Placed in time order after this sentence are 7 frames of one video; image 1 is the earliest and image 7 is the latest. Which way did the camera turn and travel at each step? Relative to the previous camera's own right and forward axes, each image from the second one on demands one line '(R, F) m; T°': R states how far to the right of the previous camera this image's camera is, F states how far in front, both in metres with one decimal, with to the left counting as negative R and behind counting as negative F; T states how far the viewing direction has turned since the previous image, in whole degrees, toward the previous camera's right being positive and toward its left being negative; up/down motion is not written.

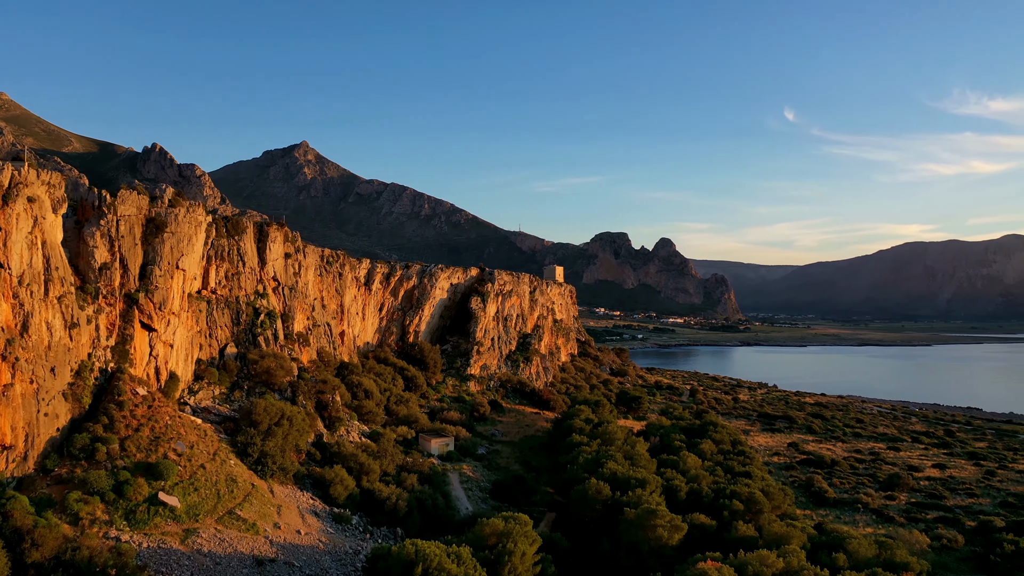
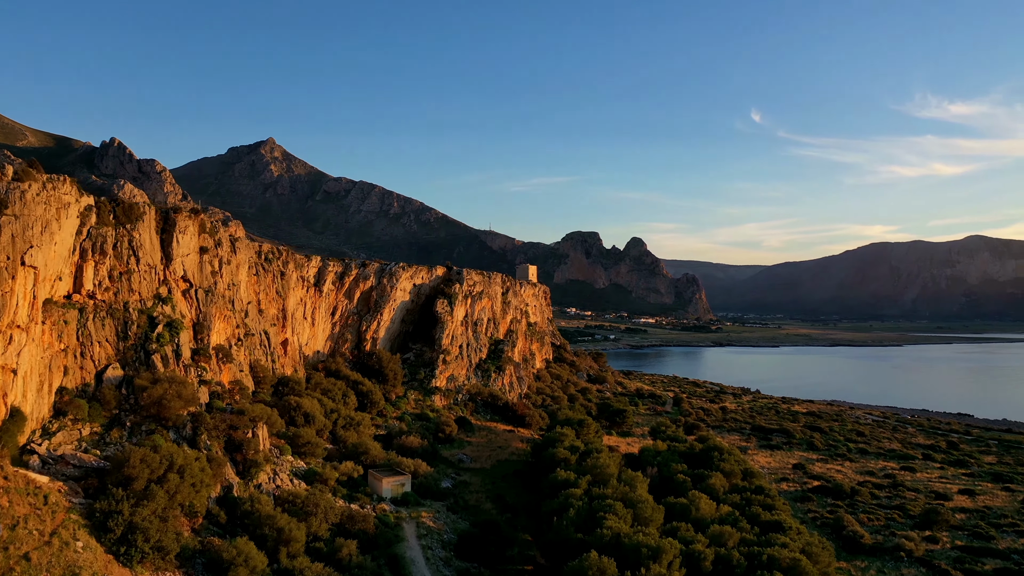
(0.0, +3.6) m; +3°
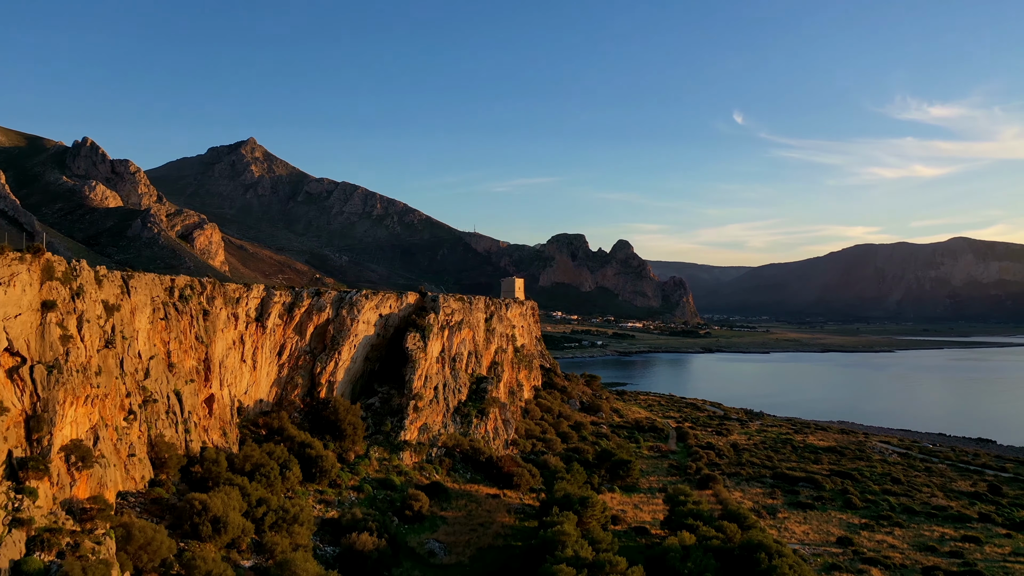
(+0.1, +4.8) m; +2°
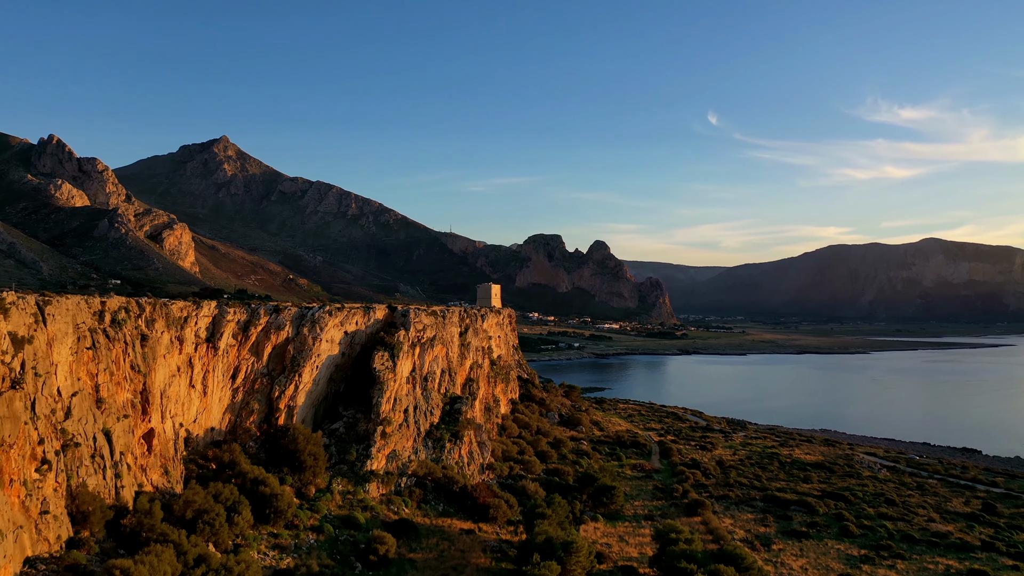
(+0.1, +1.7) m; +2°
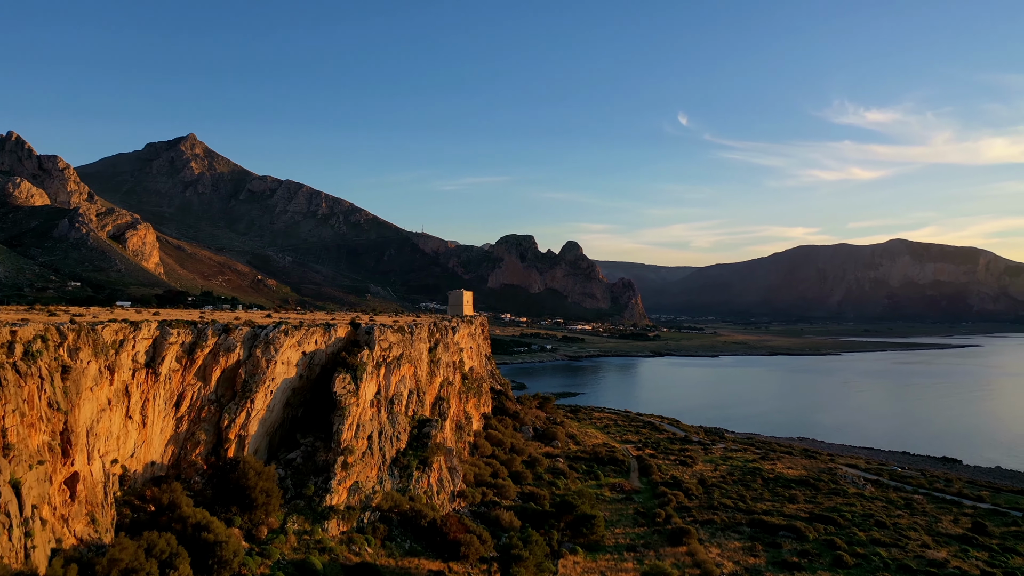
(+0.1, +1.6) m; +3°
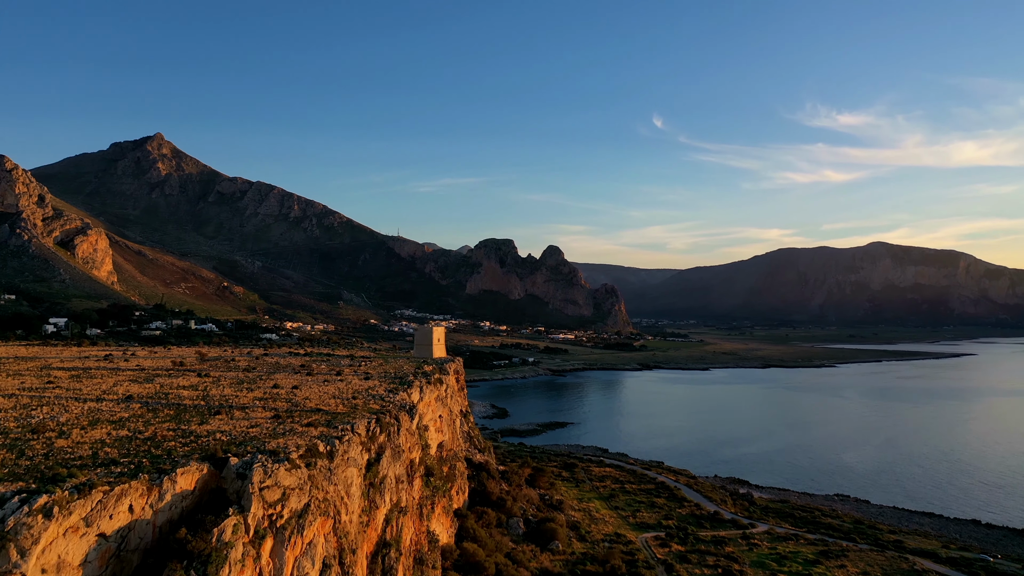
(-0.2, +10.6) m; +2°
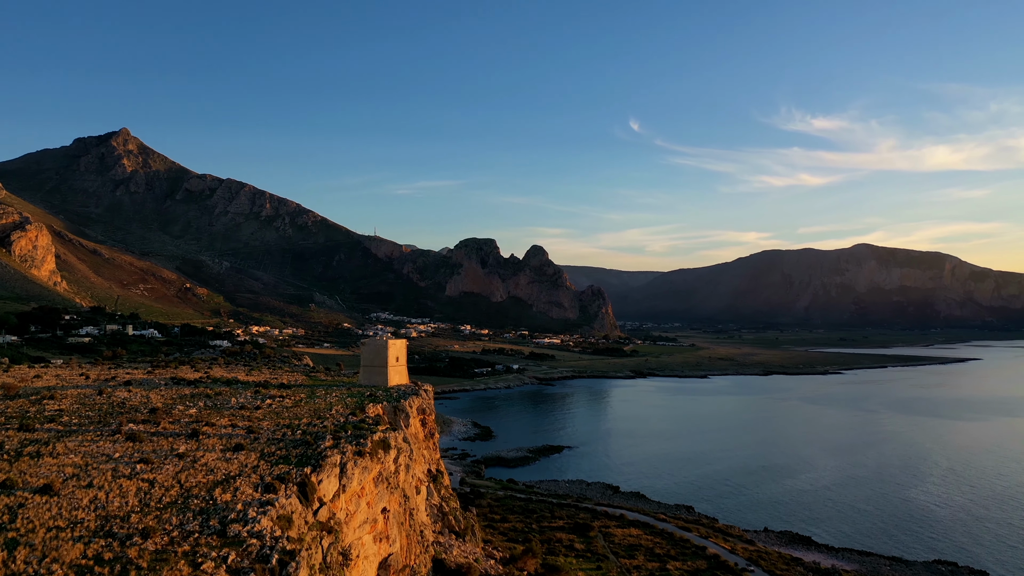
(-0.7, +13.7) m; +2°
